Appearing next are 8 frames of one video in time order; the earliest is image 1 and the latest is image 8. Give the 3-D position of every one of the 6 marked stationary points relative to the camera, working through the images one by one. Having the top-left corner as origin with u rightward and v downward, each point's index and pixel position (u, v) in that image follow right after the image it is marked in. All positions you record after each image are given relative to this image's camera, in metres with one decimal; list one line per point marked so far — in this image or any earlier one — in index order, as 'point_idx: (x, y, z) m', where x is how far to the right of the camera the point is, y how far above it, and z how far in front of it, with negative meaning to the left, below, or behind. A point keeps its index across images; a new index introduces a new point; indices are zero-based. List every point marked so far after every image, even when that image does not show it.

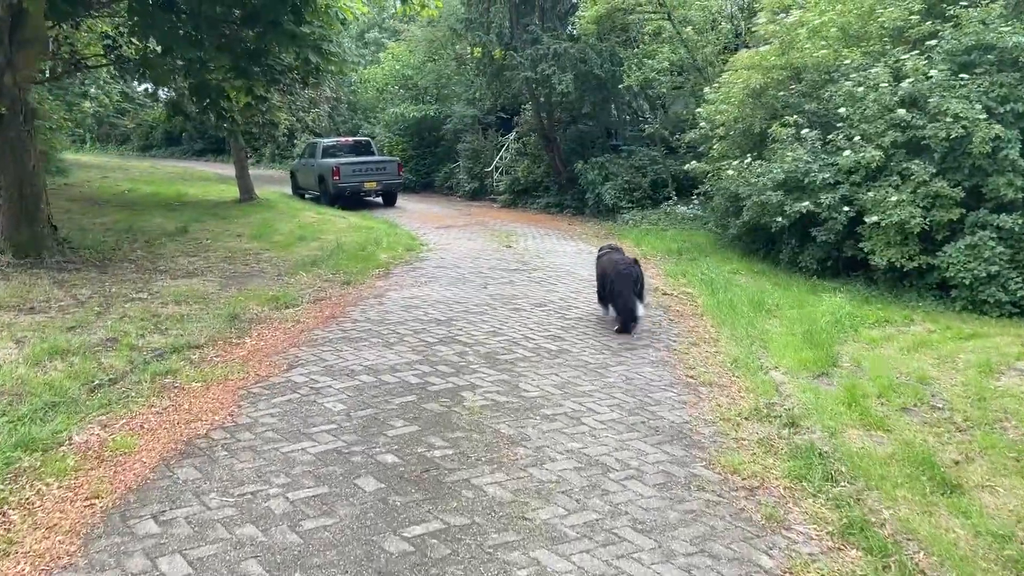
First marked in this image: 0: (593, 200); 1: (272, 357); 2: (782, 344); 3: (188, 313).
0: (+1.9, +2.0, +19.3) m
1: (-1.9, -0.6, +6.6) m
2: (+2.3, -0.5, +7.0) m
3: (-3.1, -0.2, +7.9) m
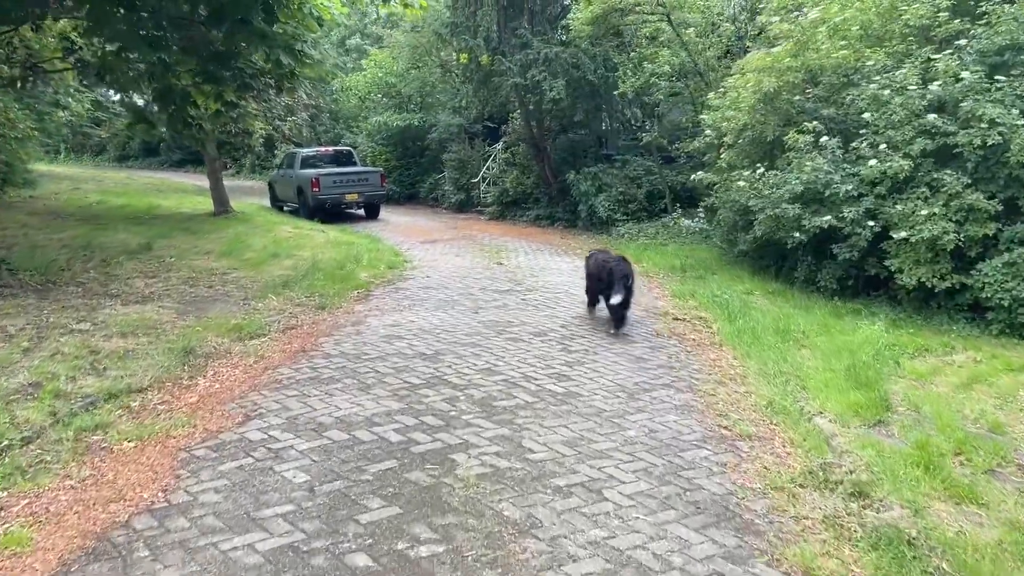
0: (+1.6, +1.7, +18.4) m
1: (-1.9, -0.8, +5.6) m
2: (+2.3, -0.7, +6.0) m
3: (-3.1, -0.5, +6.9) m
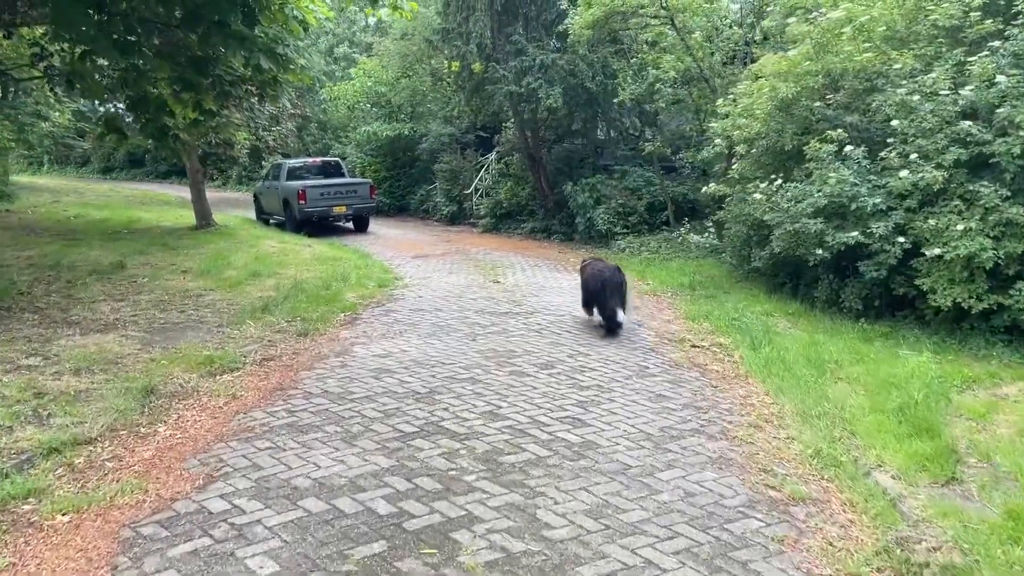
0: (+1.5, +1.3, +17.6) m
1: (-1.9, -1.0, +4.8) m
2: (+2.3, -0.9, +5.3) m
3: (-3.1, -0.7, +6.0) m
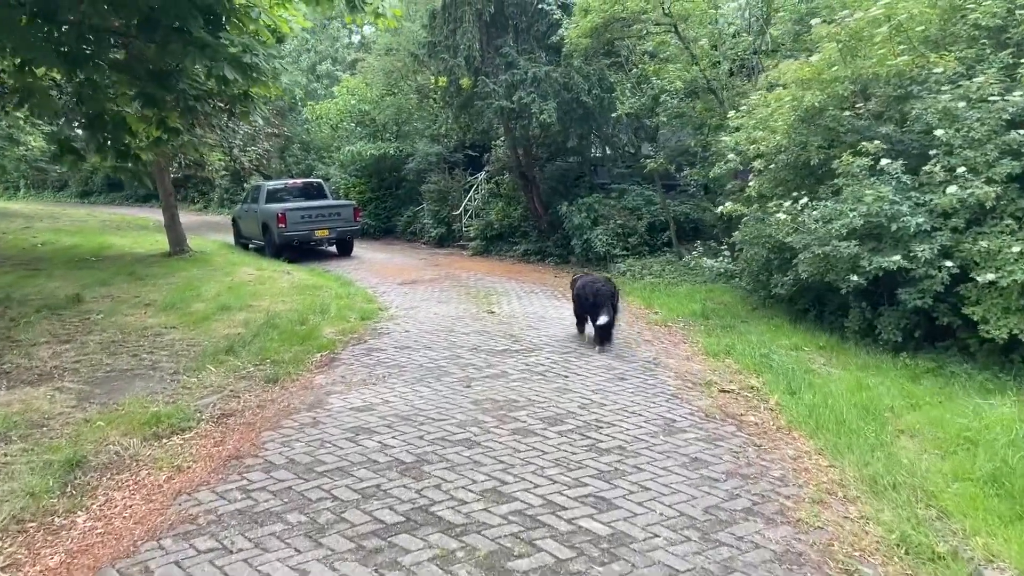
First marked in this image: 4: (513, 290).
0: (+1.4, +0.8, +16.6) m
1: (-1.8, -1.2, +3.7) m
2: (+2.3, -1.1, +4.3) m
3: (-3.0, -1.0, +5.0) m
4: (0.0, 0.0, +13.3) m
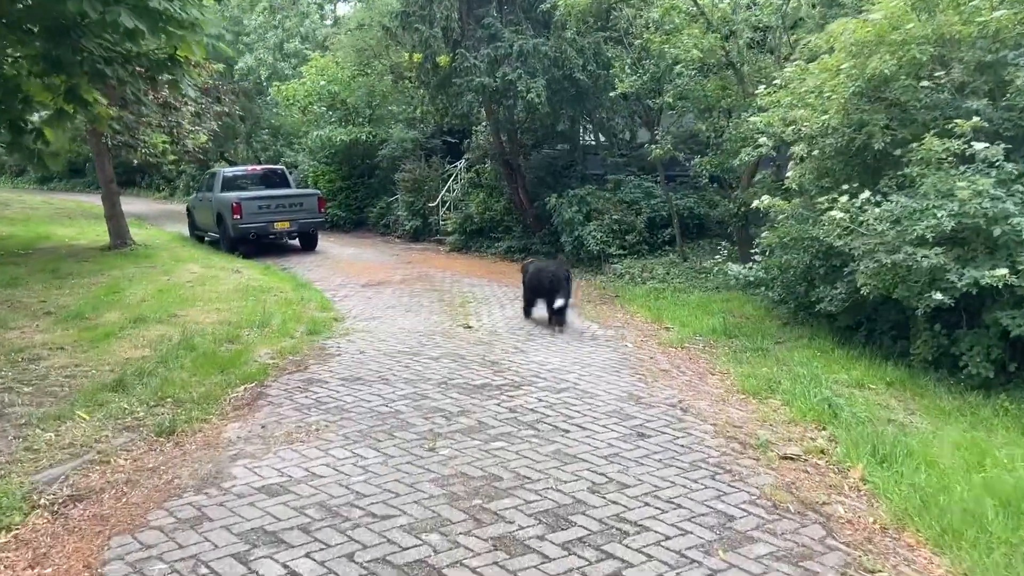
0: (+1.0, +0.8, +14.7) m
1: (-1.9, -1.4, +1.7) m
2: (+2.3, -1.3, +2.4) m
3: (-3.1, -1.2, +3.0) m
4: (-0.3, -0.1, +11.4) m
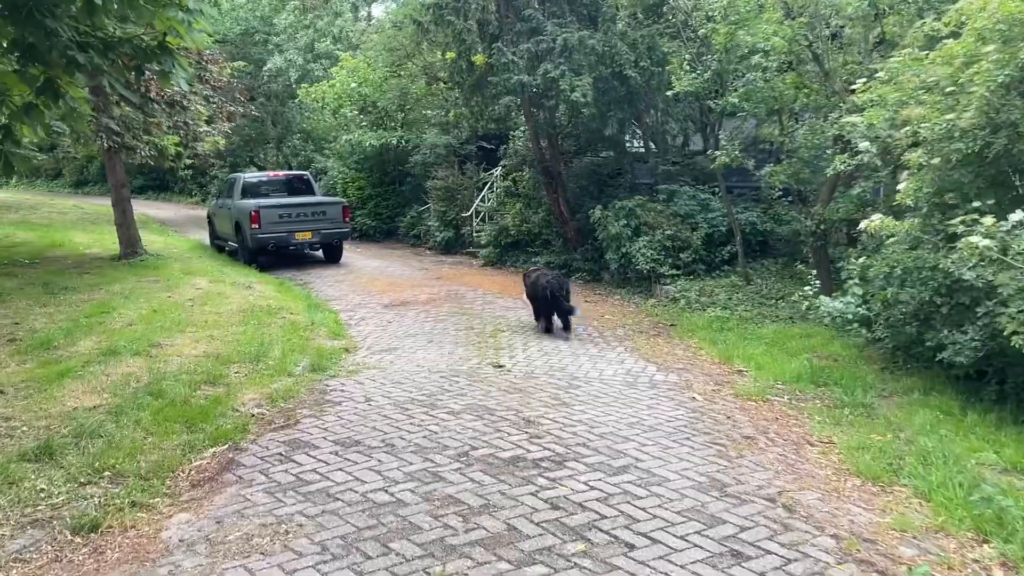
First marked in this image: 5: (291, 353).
0: (+1.7, +0.4, +13.2) m
1: (-1.8, -1.6, +0.3) m
2: (+2.3, -1.6, +0.8) m
3: (-3.0, -1.3, +1.6) m
4: (+0.2, -0.4, +9.9) m
5: (-2.1, -0.6, +8.1) m
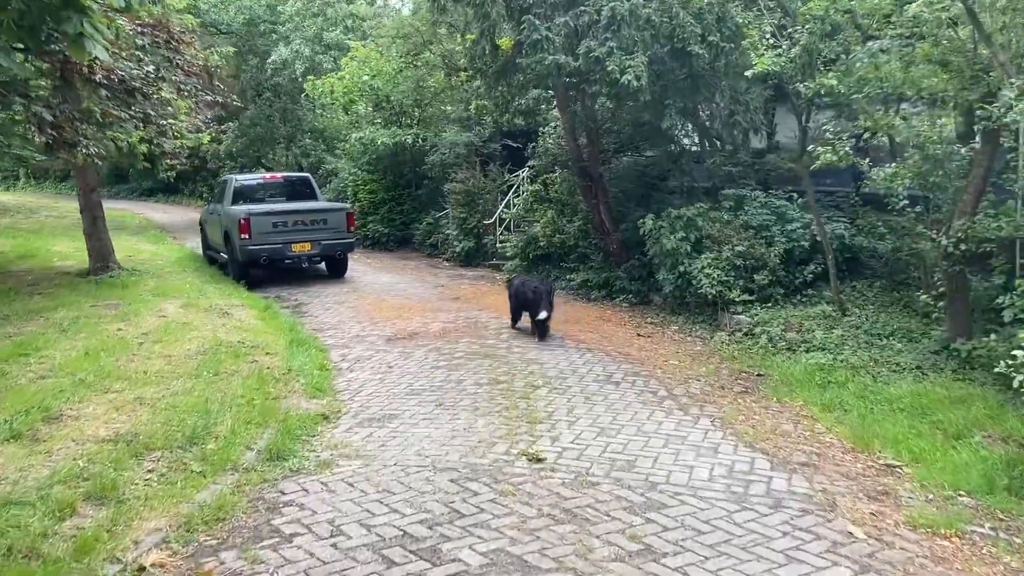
0: (+2.1, 0.0, +10.8) m
1: (-1.8, -1.9, -2.0) m
2: (+2.4, -1.9, -1.6) m
3: (-2.9, -1.7, -0.7) m
4: (+0.5, -0.8, +7.5) m
5: (-1.9, -1.0, +5.8) m
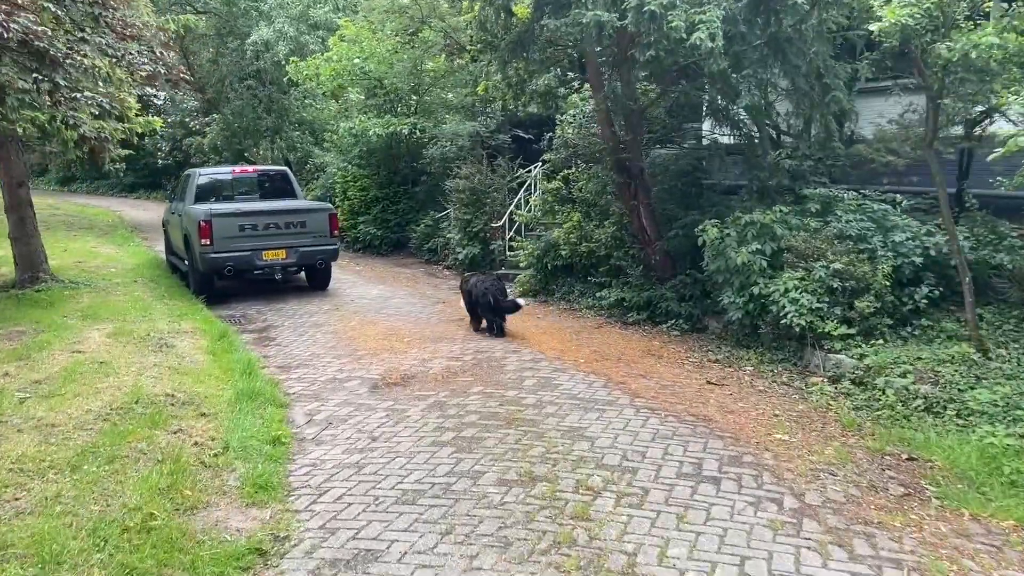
0: (+2.3, -0.2, +8.3) m
1: (-1.5, -2.2, -4.4) m
2: (+2.7, -2.2, -4.0) m
3: (-2.6, -1.9, -3.1) m
4: (+0.8, -1.0, +5.1) m
5: (-1.6, -1.2, +3.3) m
